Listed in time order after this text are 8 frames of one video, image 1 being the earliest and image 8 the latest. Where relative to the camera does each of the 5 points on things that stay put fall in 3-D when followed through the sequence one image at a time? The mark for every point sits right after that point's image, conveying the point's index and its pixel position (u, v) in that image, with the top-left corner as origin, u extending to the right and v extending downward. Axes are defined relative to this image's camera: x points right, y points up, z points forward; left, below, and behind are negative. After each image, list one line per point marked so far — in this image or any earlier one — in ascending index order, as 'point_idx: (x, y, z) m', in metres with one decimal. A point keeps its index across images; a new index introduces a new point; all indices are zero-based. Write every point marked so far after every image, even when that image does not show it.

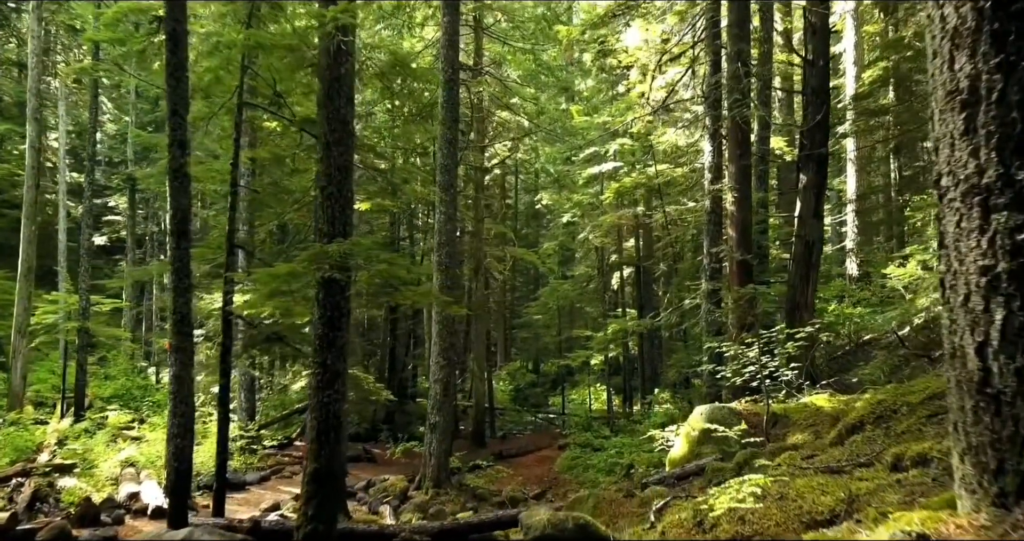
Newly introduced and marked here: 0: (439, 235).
0: (-1.4, +0.7, +13.5) m
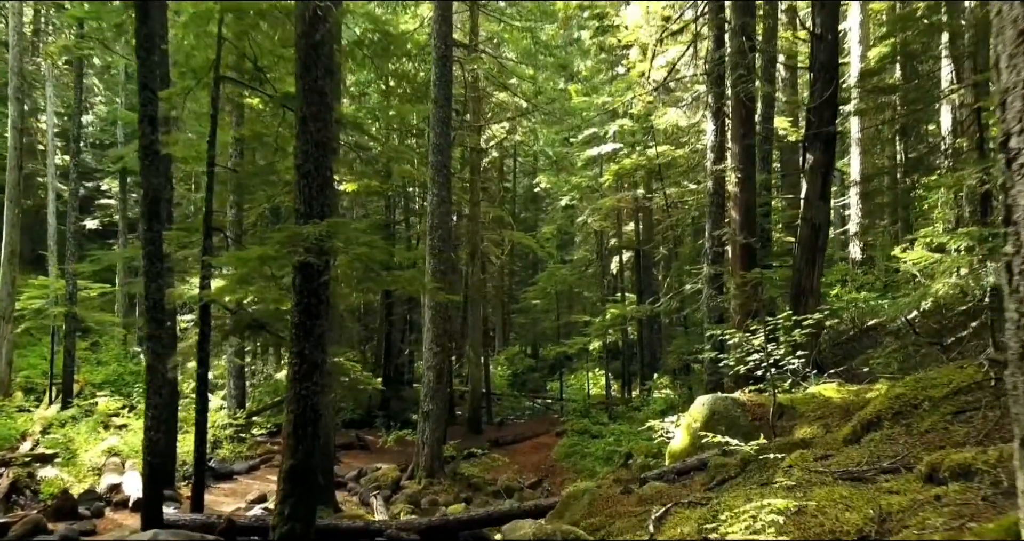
0: (-1.5, +0.9, +13.0) m
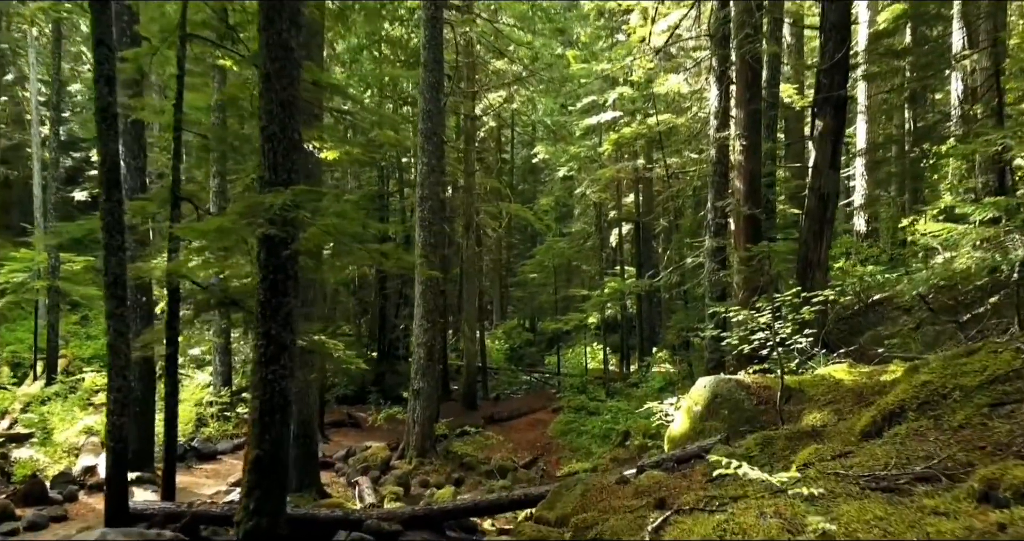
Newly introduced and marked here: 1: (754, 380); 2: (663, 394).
0: (-1.6, +1.4, +12.5) m
1: (+2.3, -1.1, +7.0) m
2: (+2.9, -2.4, +14.2) m
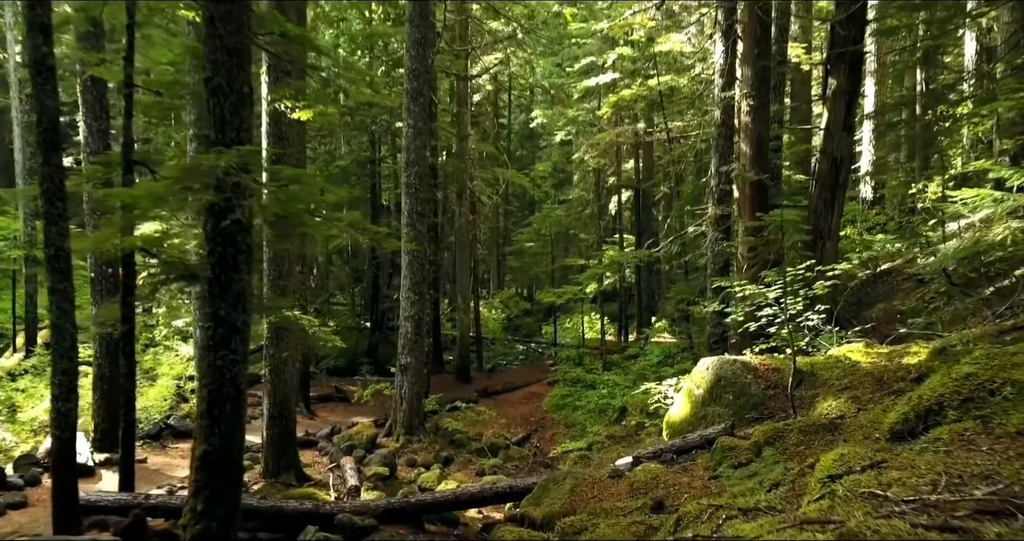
0: (-1.7, +1.9, +11.8) m
1: (+2.2, -0.8, +6.4) m
2: (+2.8, -1.8, +13.6) m
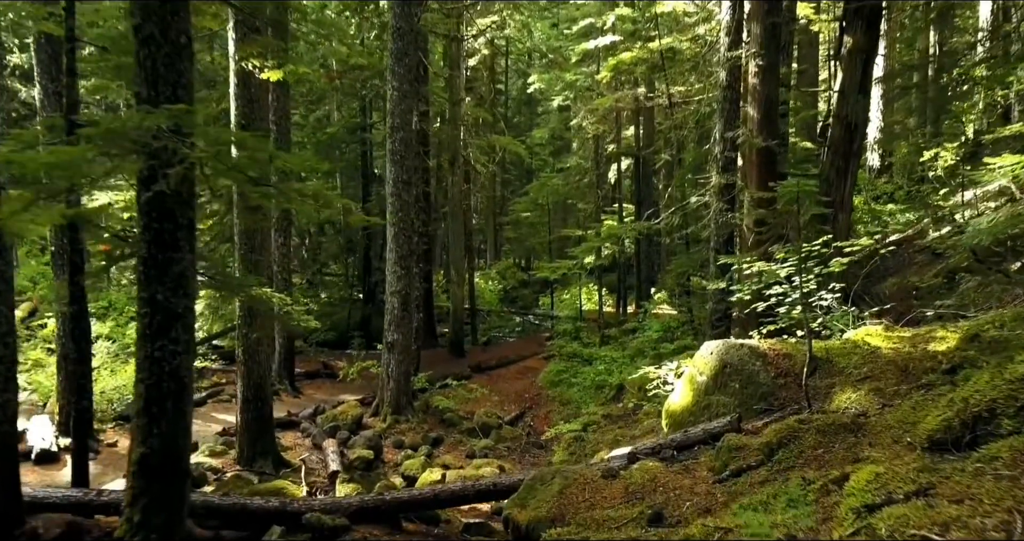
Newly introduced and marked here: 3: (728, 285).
0: (-1.8, +2.3, +11.1) m
1: (+2.1, -0.6, +5.9) m
2: (+2.7, -1.3, +13.1) m
3: (+2.4, -0.2, +8.0) m
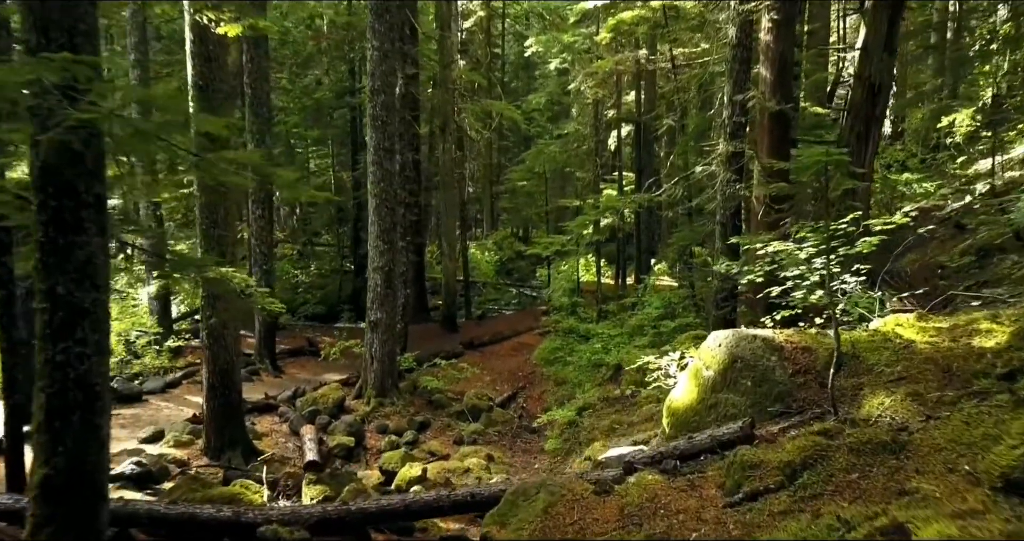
0: (-2.0, +2.7, +10.3) m
1: (+1.9, -0.5, +5.2) m
2: (+2.6, -0.9, +12.5) m
3: (+2.2, +0.1, +7.3) m
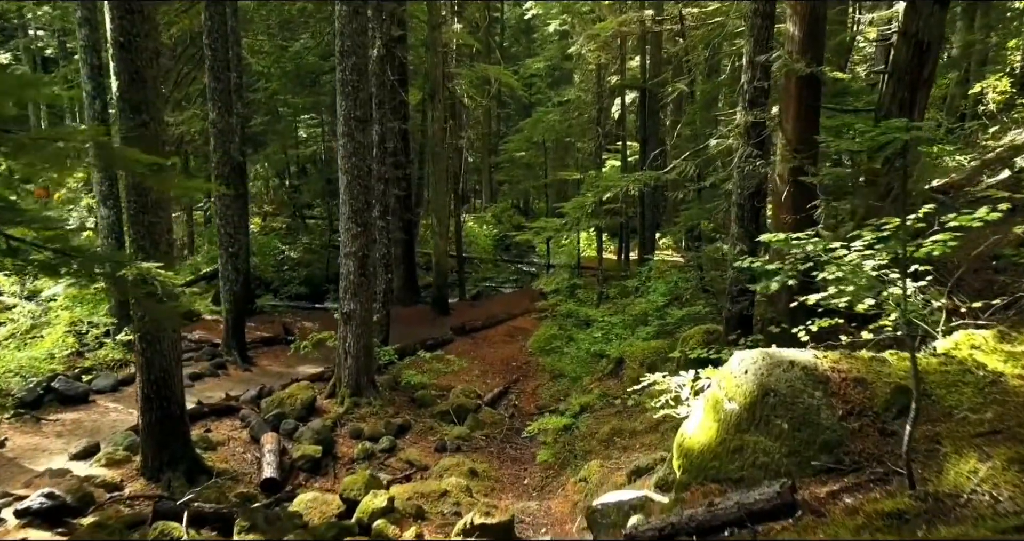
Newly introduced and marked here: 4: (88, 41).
0: (-2.1, +2.9, +9.0) m
1: (+1.8, -0.5, +4.1) m
2: (+2.4, -0.6, +11.4) m
3: (+2.1, +0.1, +6.2) m
4: (-6.5, +3.5, +11.2) m
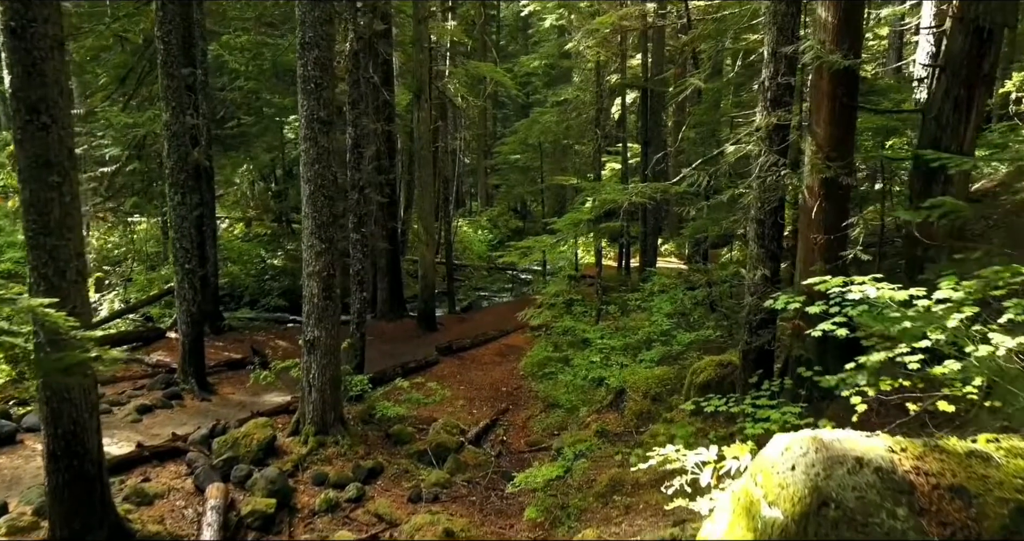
0: (-2.2, +2.6, +7.9) m
1: (+1.6, -0.8, +3.0) m
2: (+2.3, -0.9, +10.3) m
3: (+1.9, -0.1, +5.1) m
4: (-6.7, +3.3, +10.1) m
